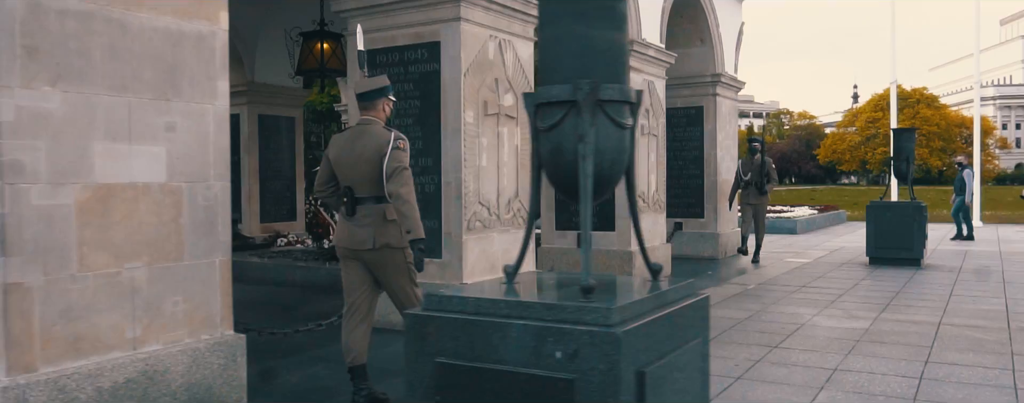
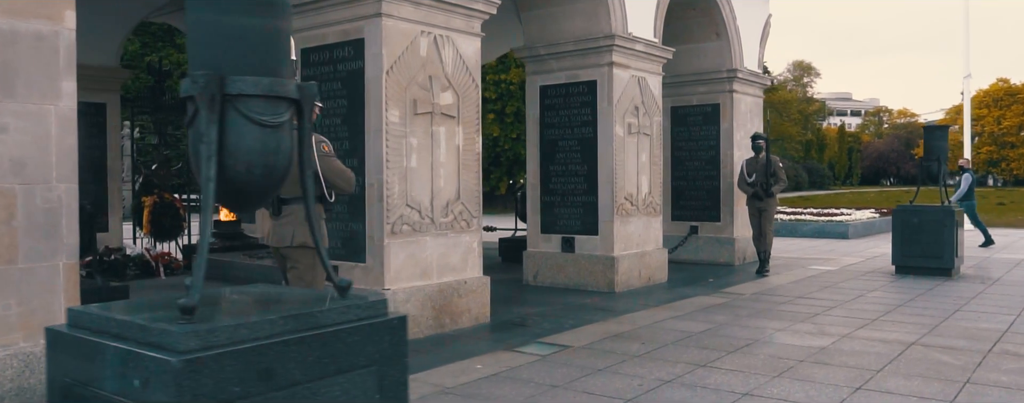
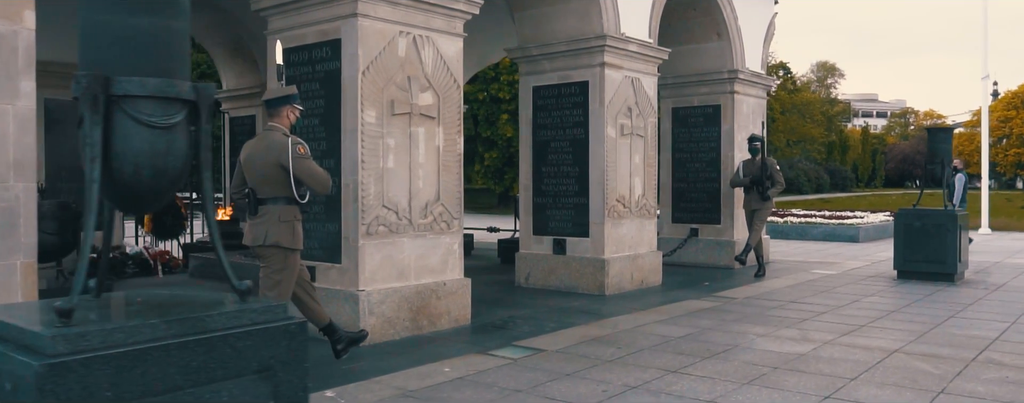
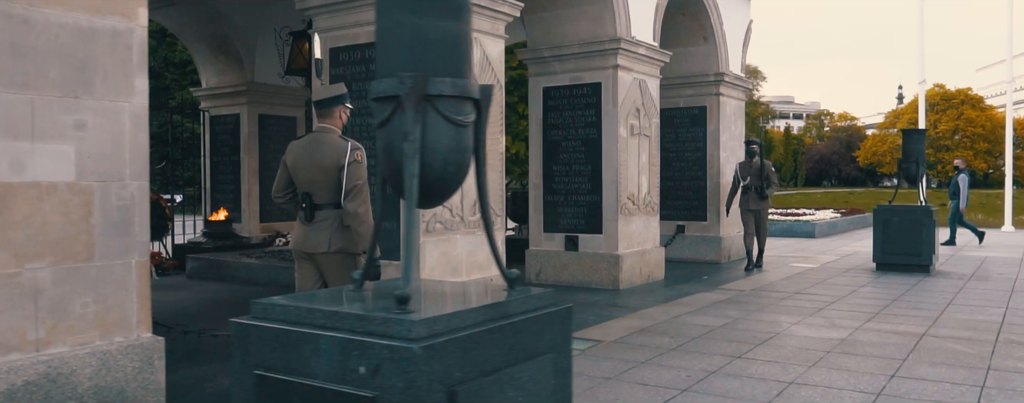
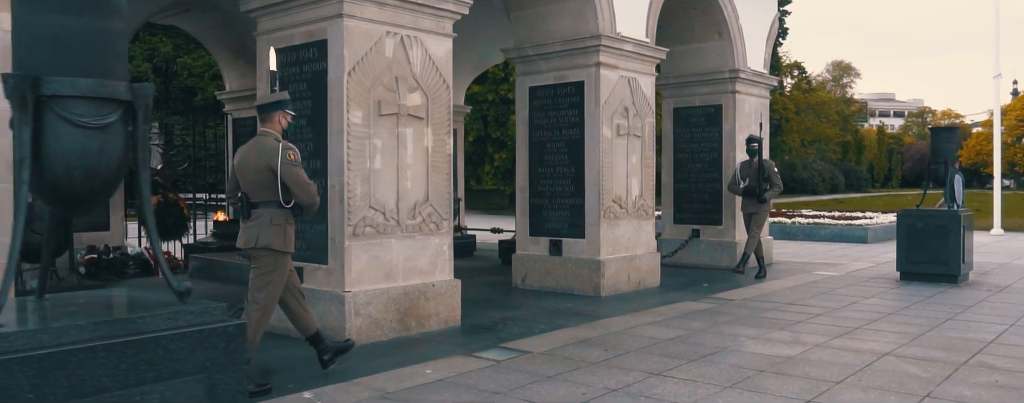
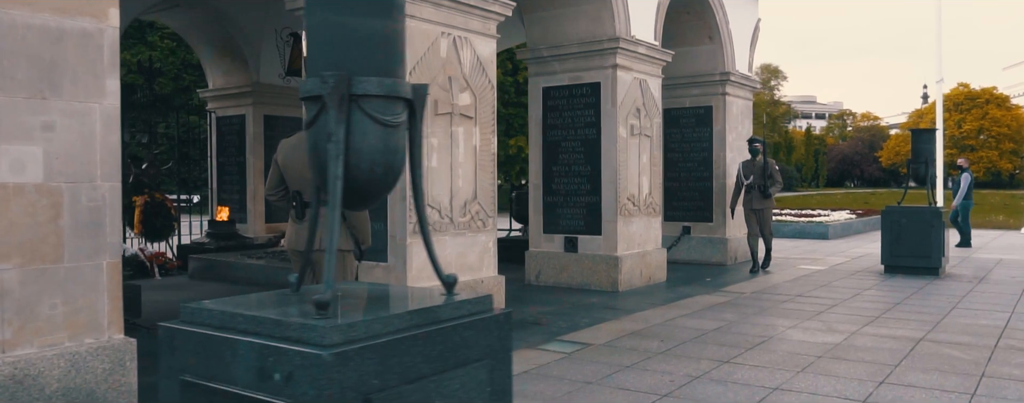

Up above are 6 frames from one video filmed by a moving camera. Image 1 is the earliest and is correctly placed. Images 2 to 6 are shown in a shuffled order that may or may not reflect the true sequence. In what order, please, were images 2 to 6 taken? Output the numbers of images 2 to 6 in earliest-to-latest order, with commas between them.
4, 6, 2, 3, 5
